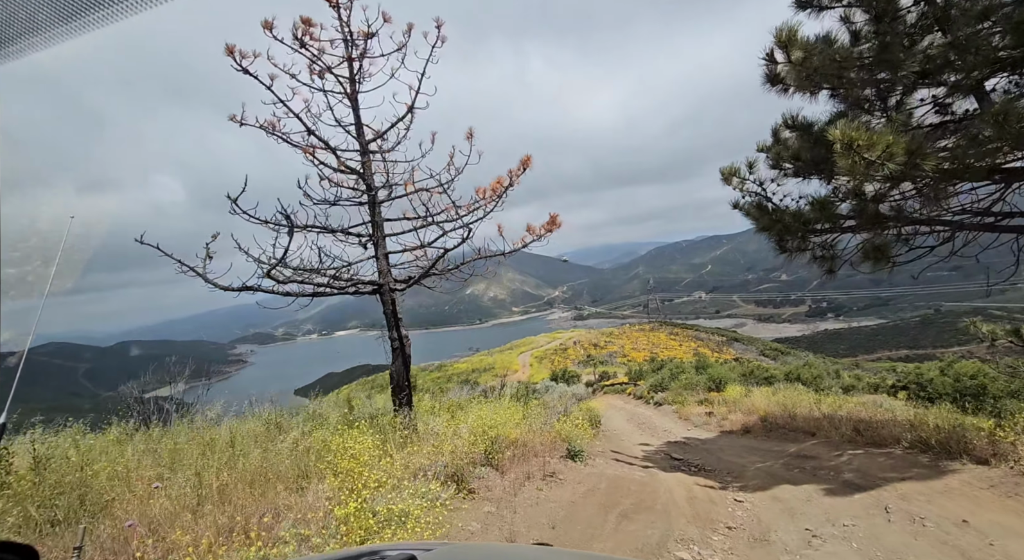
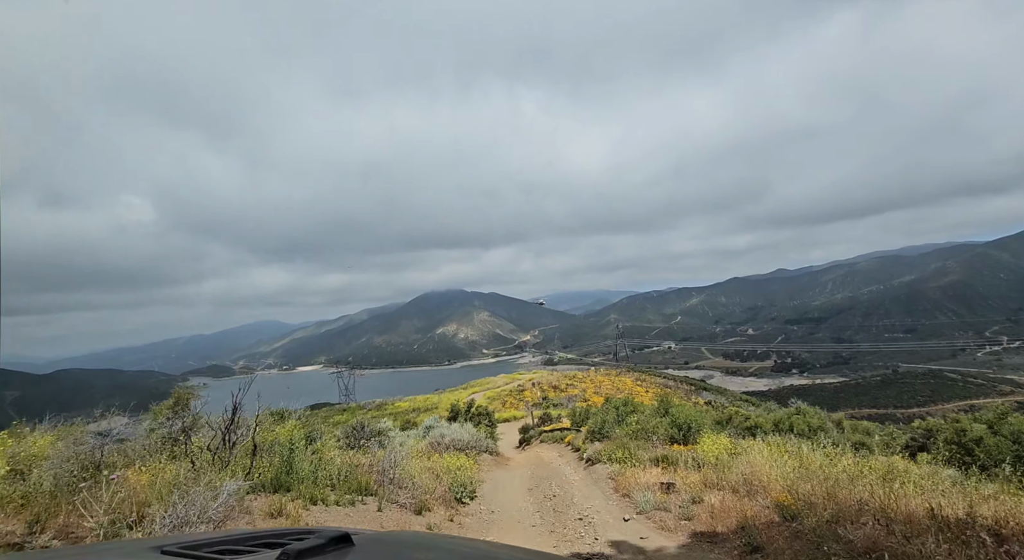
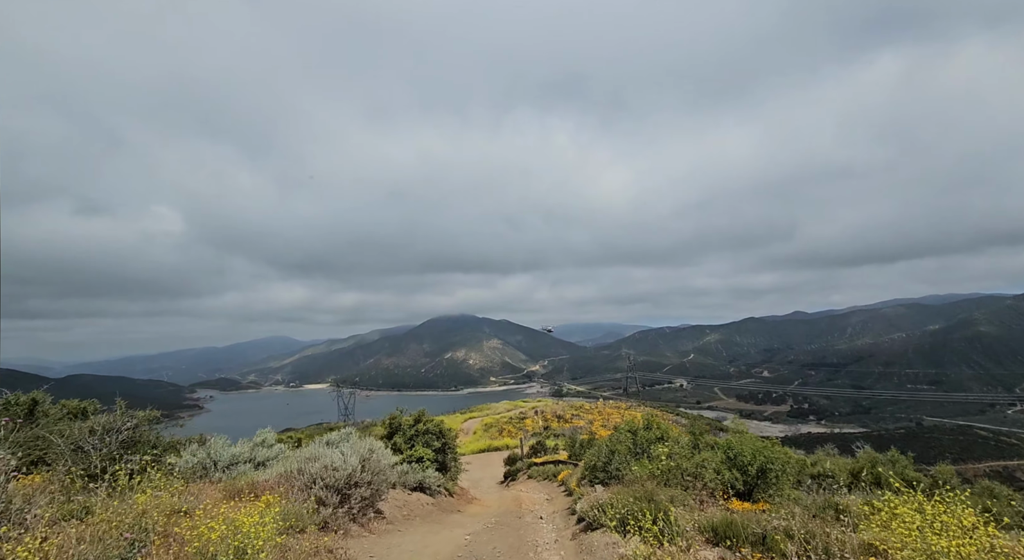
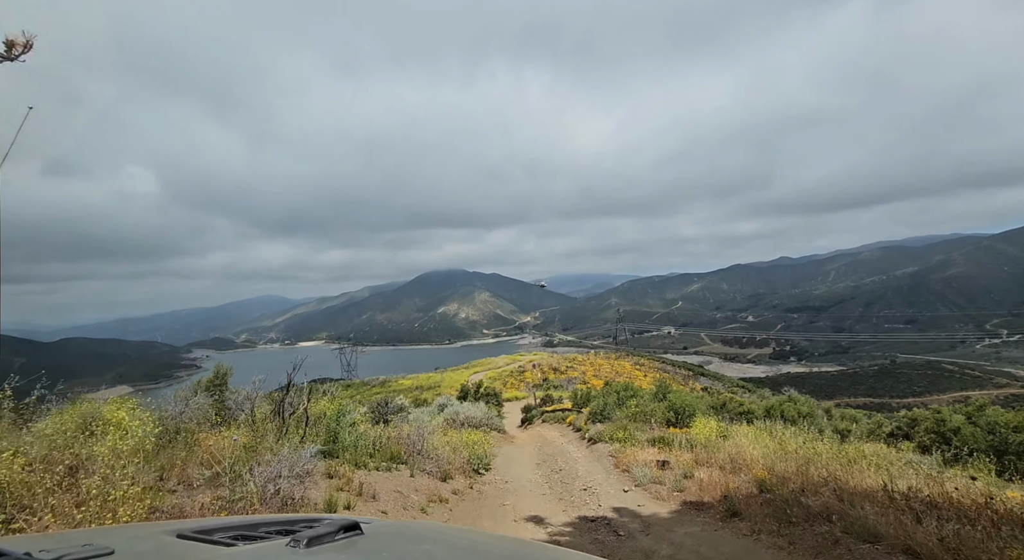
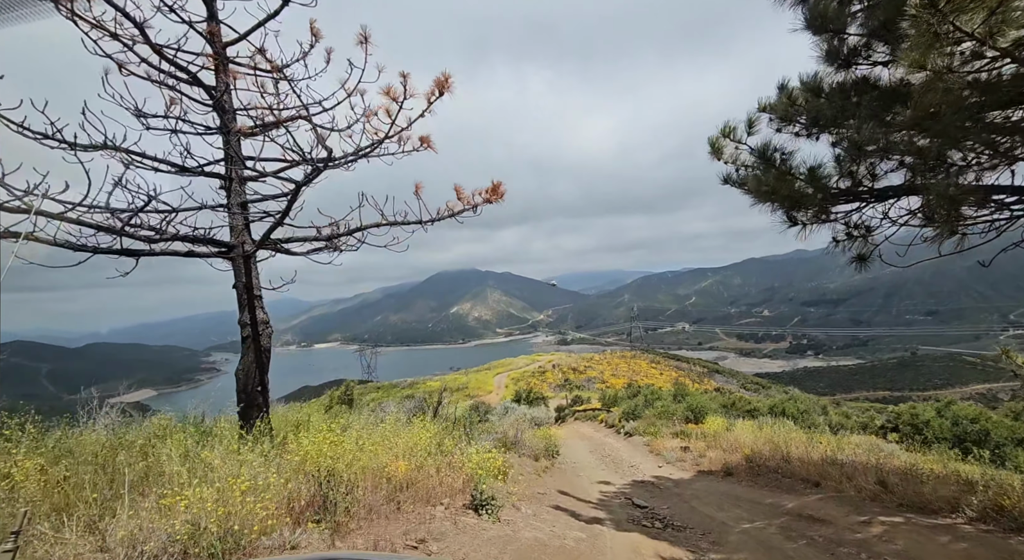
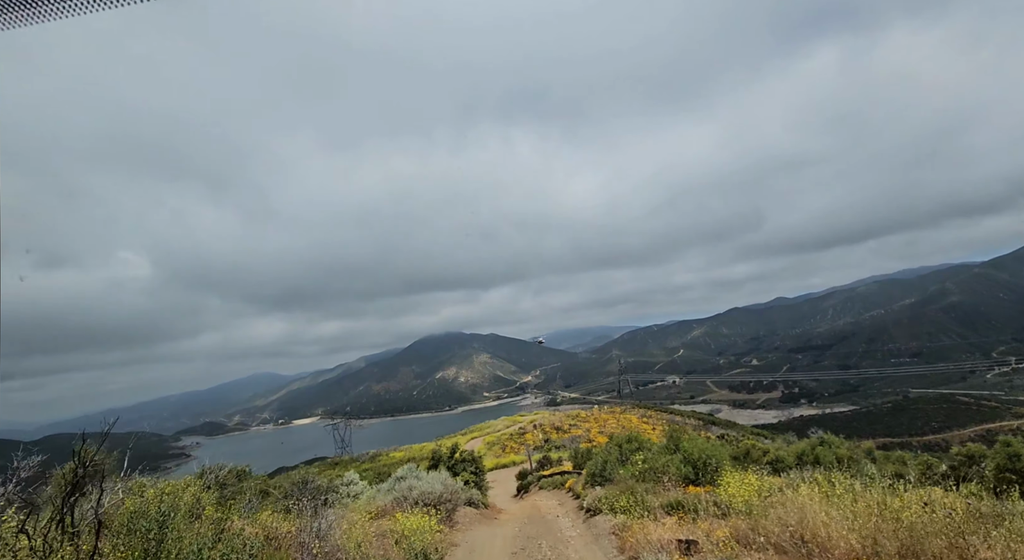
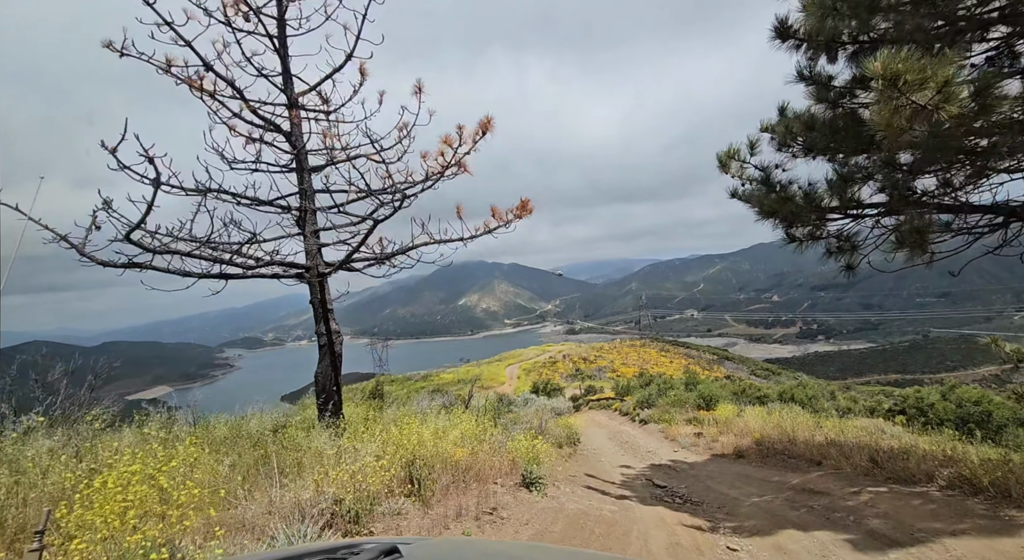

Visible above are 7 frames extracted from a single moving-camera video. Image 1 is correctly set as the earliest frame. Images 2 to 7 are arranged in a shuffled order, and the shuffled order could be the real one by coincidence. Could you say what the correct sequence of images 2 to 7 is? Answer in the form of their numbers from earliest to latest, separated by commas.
7, 5, 4, 2, 6, 3
